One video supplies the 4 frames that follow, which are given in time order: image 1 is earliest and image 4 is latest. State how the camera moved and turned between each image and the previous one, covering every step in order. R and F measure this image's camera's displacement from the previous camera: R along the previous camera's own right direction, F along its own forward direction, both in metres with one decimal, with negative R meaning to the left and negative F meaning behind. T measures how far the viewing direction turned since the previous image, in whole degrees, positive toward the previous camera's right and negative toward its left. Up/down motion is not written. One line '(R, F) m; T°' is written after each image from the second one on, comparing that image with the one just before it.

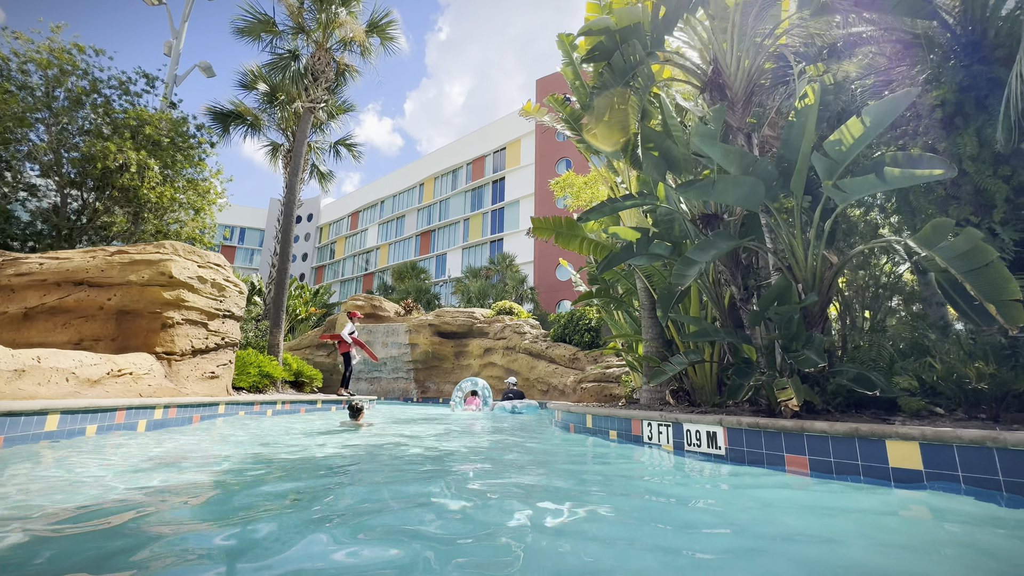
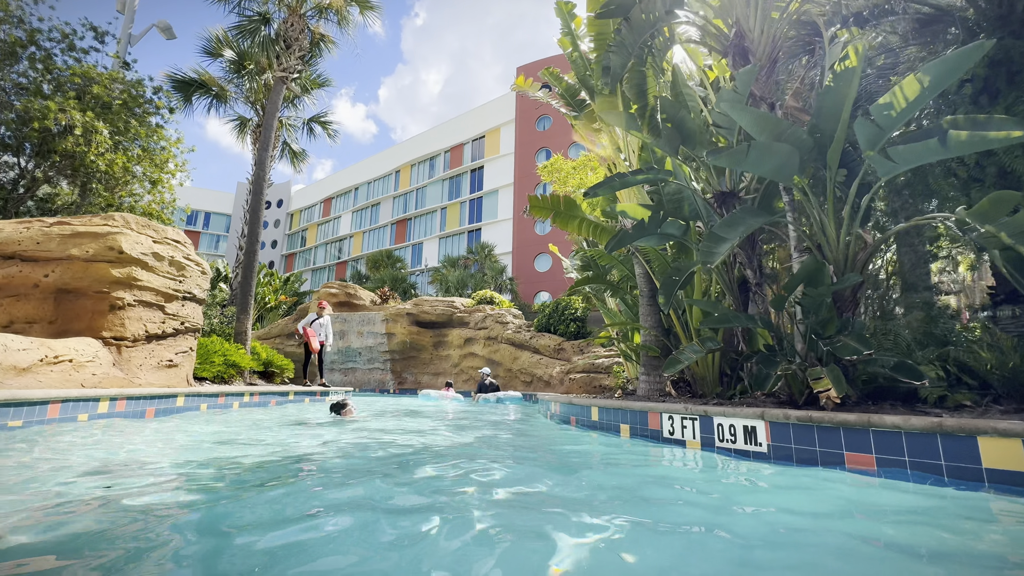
(-0.3, +0.5) m; +3°
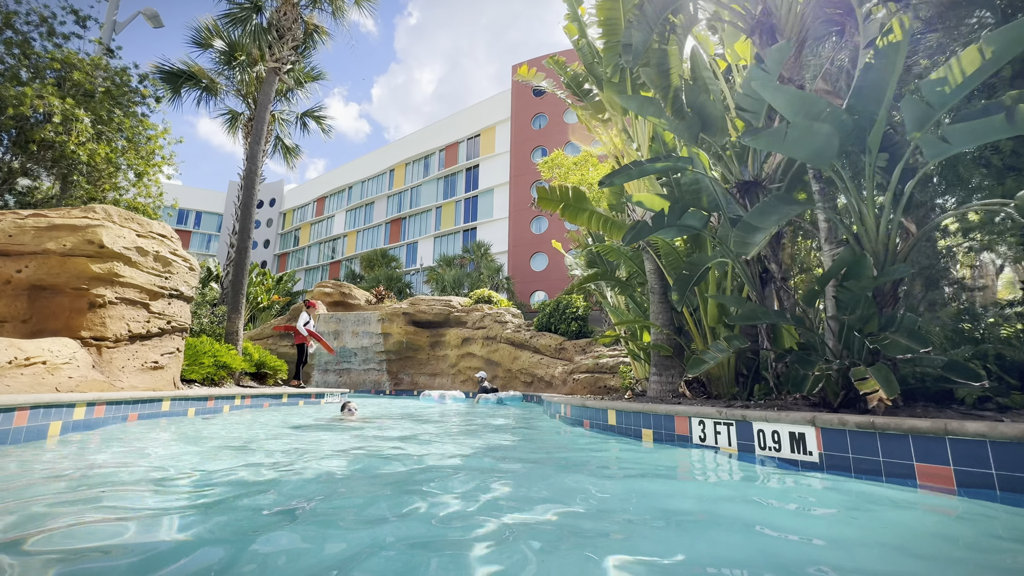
(-0.2, +0.3) m; +1°
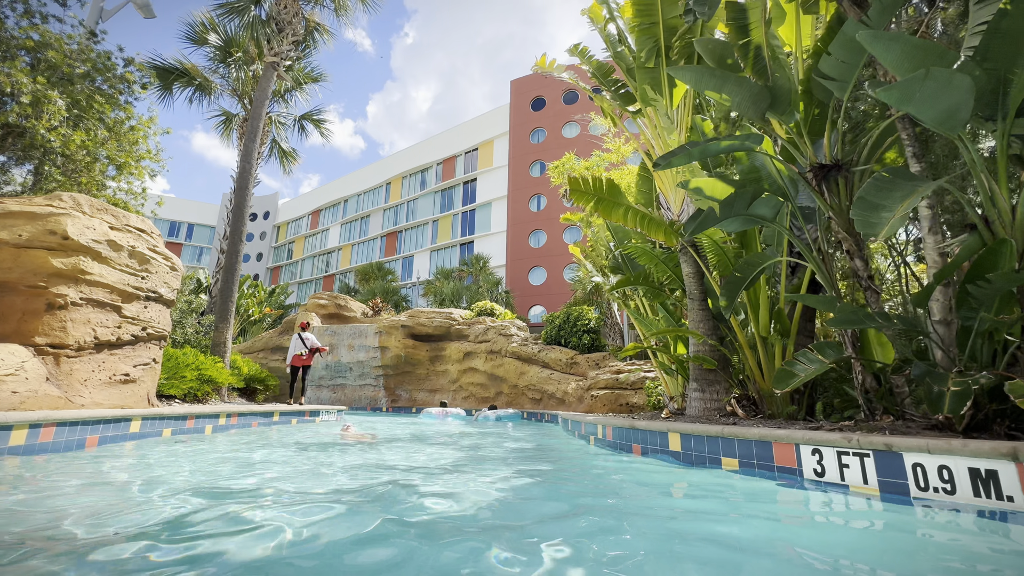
(-0.4, +0.8) m; +1°
